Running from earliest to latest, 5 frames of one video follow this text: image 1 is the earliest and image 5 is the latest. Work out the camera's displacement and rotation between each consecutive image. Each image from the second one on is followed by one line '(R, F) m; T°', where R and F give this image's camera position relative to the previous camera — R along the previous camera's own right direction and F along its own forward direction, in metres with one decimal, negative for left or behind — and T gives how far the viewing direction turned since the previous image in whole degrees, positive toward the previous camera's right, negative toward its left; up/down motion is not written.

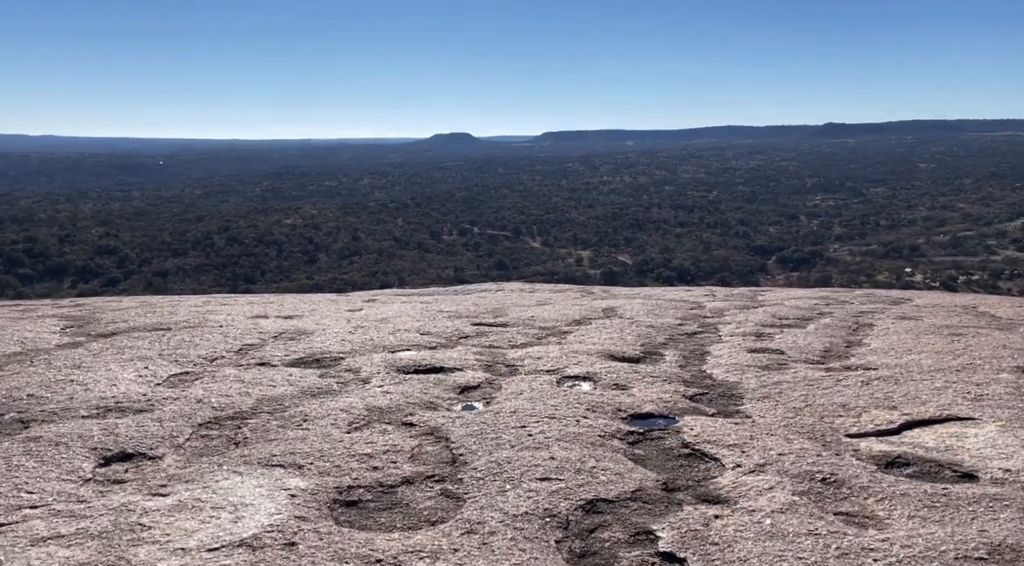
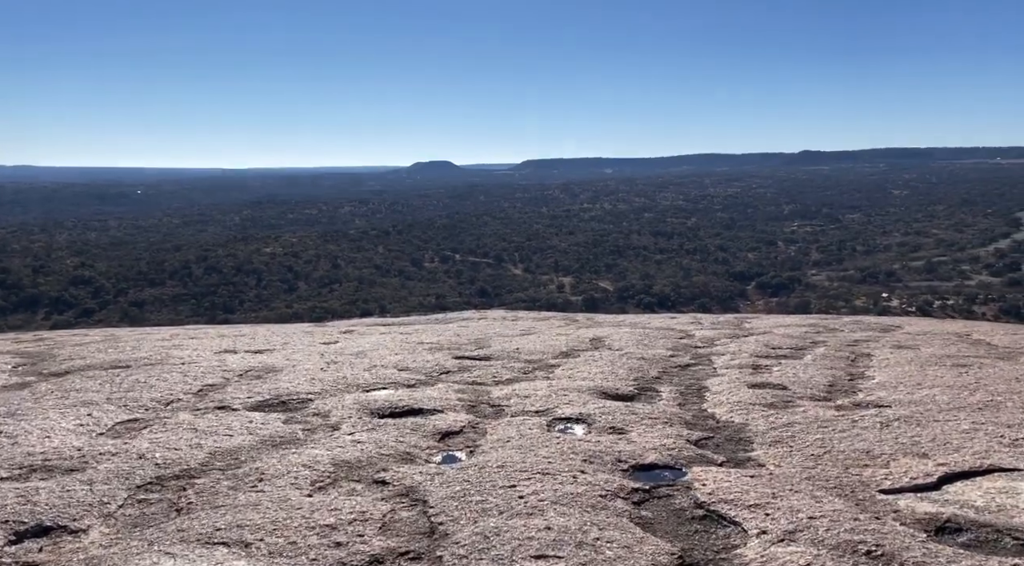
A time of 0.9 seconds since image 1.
(0.0, +0.5) m; +1°
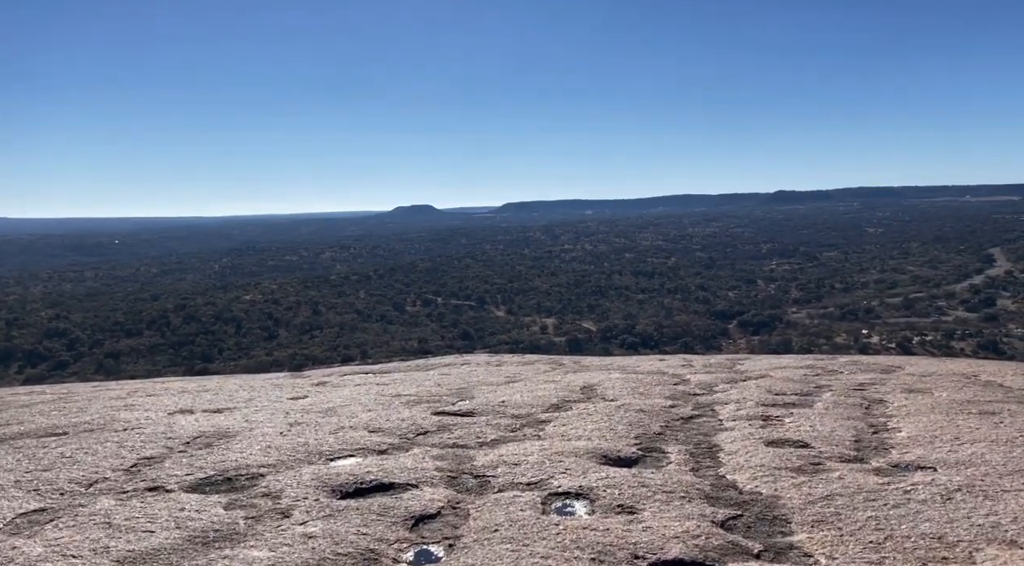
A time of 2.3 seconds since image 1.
(0.0, +0.7) m; +1°
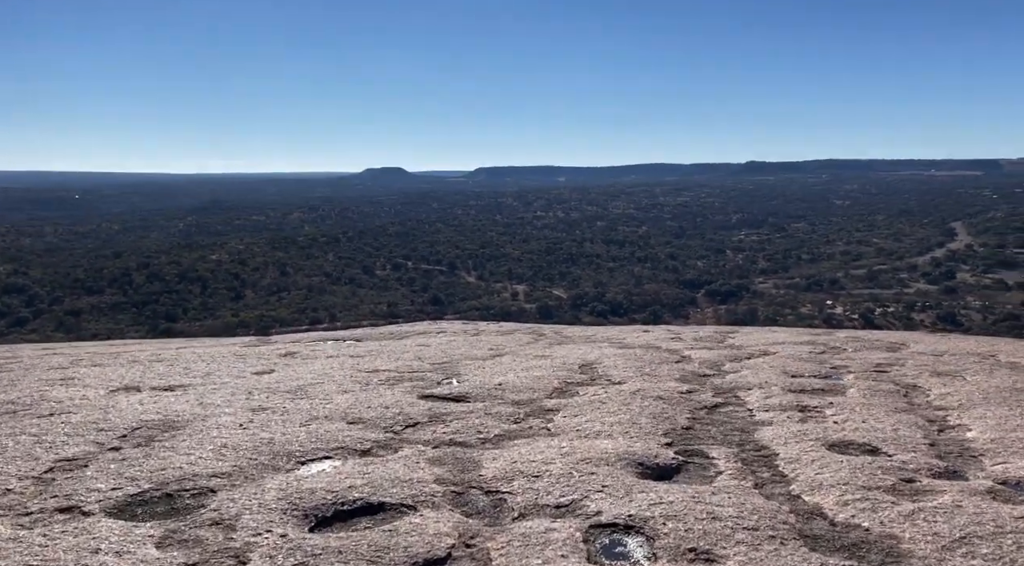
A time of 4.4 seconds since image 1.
(-0.2, +1.0) m; +2°
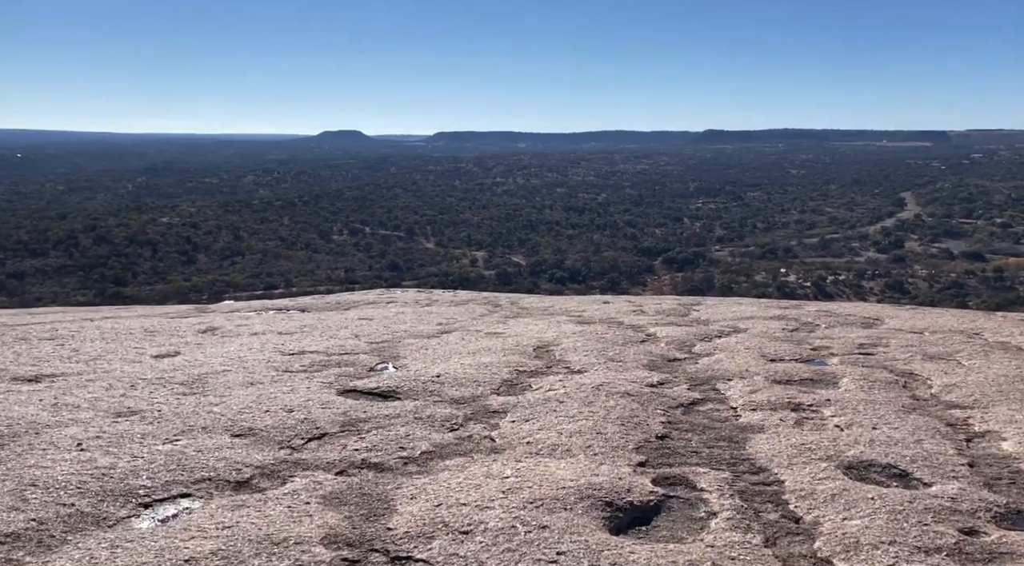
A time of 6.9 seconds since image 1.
(+0.1, +1.1) m; +3°
